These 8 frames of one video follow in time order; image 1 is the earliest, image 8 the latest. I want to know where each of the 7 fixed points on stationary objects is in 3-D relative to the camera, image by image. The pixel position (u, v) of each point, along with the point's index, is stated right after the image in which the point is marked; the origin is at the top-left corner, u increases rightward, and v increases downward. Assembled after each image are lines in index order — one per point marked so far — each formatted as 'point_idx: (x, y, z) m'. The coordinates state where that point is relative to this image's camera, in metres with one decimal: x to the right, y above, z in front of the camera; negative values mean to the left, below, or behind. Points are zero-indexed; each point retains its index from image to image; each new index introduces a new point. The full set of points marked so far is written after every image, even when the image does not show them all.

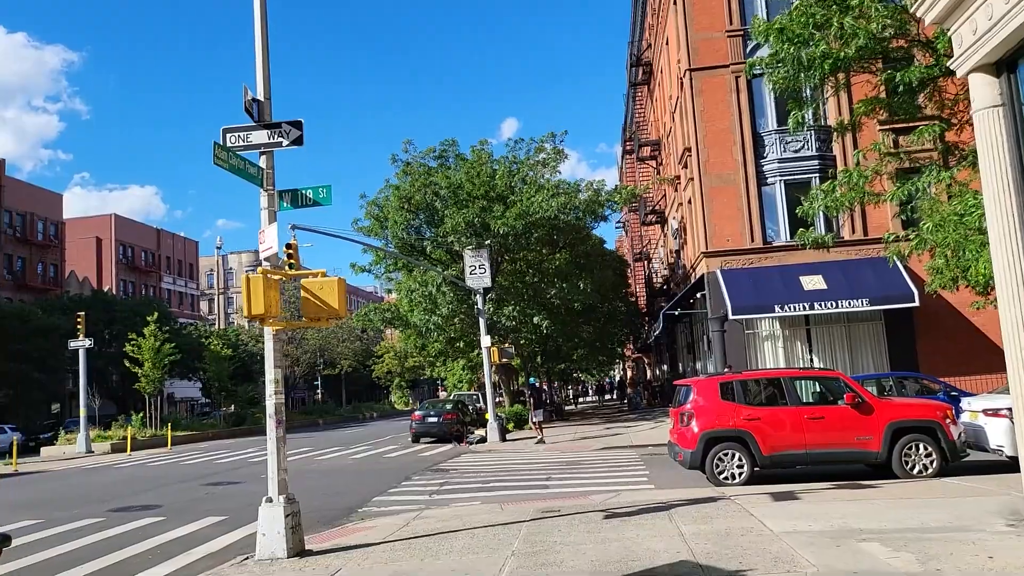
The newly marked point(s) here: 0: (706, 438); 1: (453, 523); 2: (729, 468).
0: (+2.9, -2.2, +11.5) m
1: (-0.7, -2.8, +9.4) m
2: (+3.2, -2.7, +11.5) m
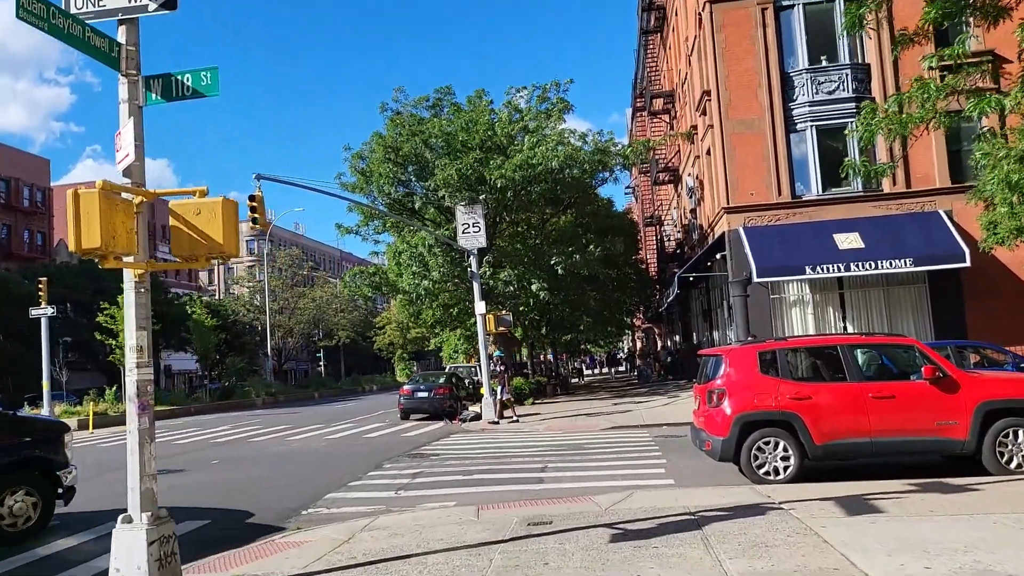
0: (+2.6, -1.6, +9.1) m
1: (-0.9, -2.3, +7.0) m
2: (+3.0, -2.0, +9.0) m
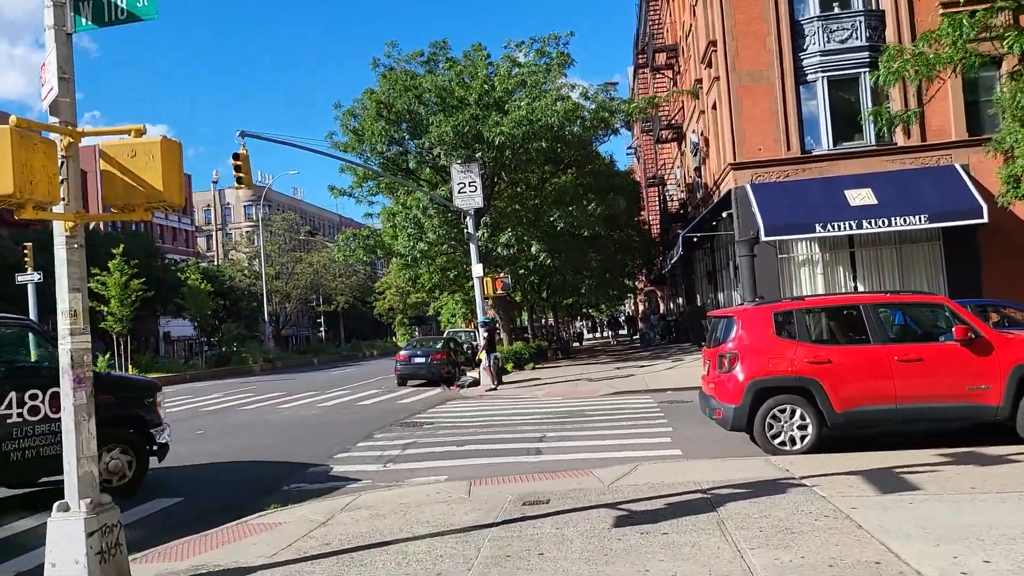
0: (+2.6, -1.1, +8.4) m
1: (-1.0, -1.9, +6.4) m
2: (+2.9, -1.6, +8.4) m
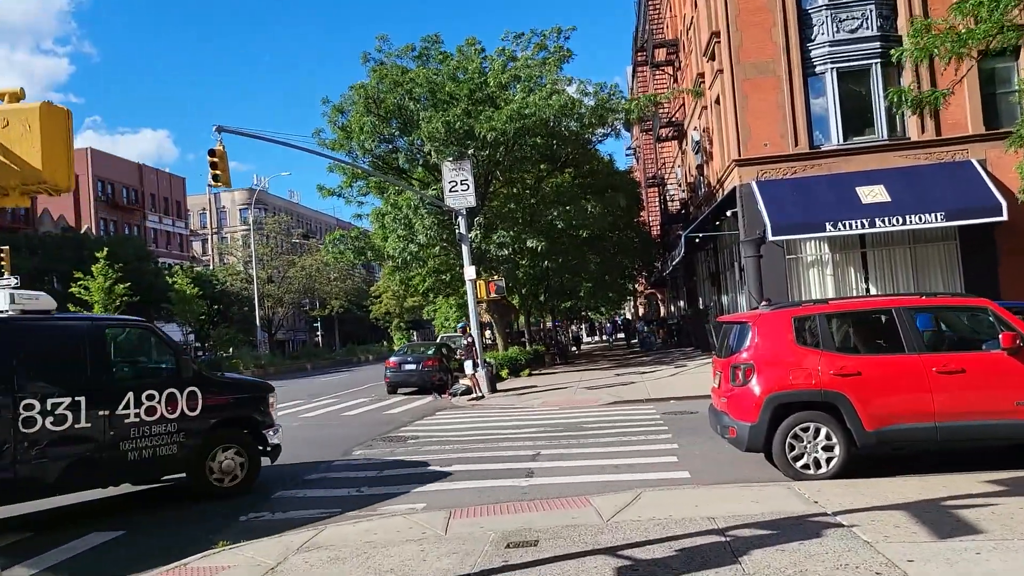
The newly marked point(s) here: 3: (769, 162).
0: (+2.5, -1.1, +7.4) m
1: (-1.1, -1.9, +5.4) m
2: (+2.8, -1.6, +7.4) m
3: (+6.5, +3.1, +19.6) m
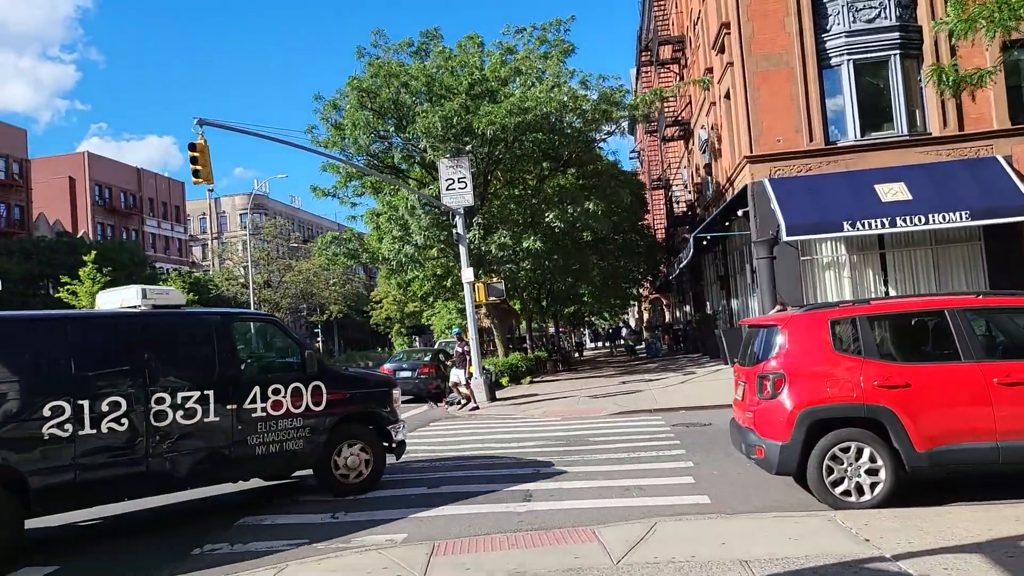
0: (+2.4, -1.1, +6.4) m
1: (-1.2, -1.9, +4.4) m
2: (+2.8, -1.6, +6.4) m
3: (+6.4, +3.1, +18.6) m
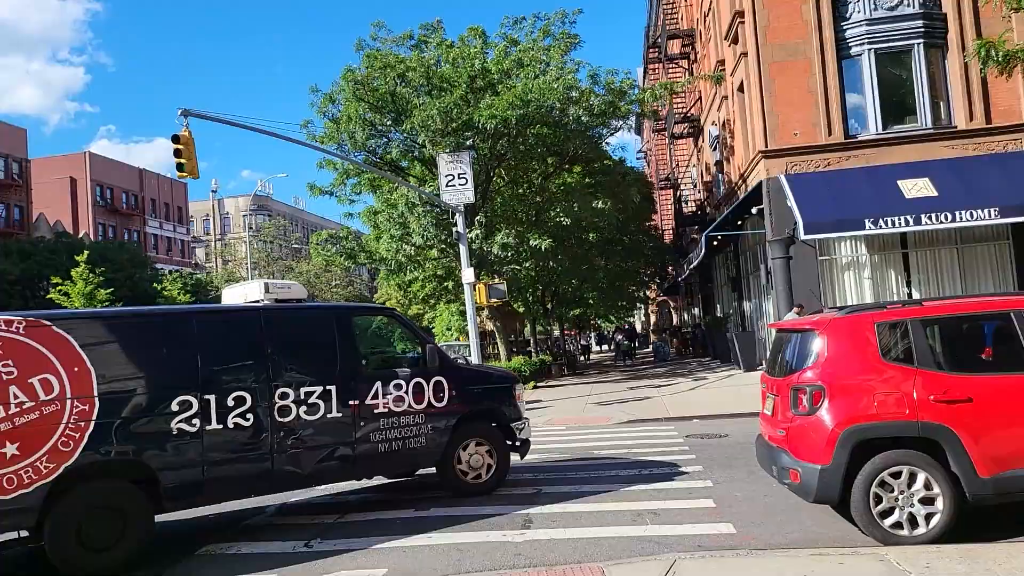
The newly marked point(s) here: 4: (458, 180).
0: (+2.4, -1.1, +5.5) m
1: (-1.2, -1.9, +3.5) m
2: (+2.7, -1.6, +5.5) m
3: (+6.5, +3.0, +17.7) m
4: (-1.3, +2.5, +18.5) m
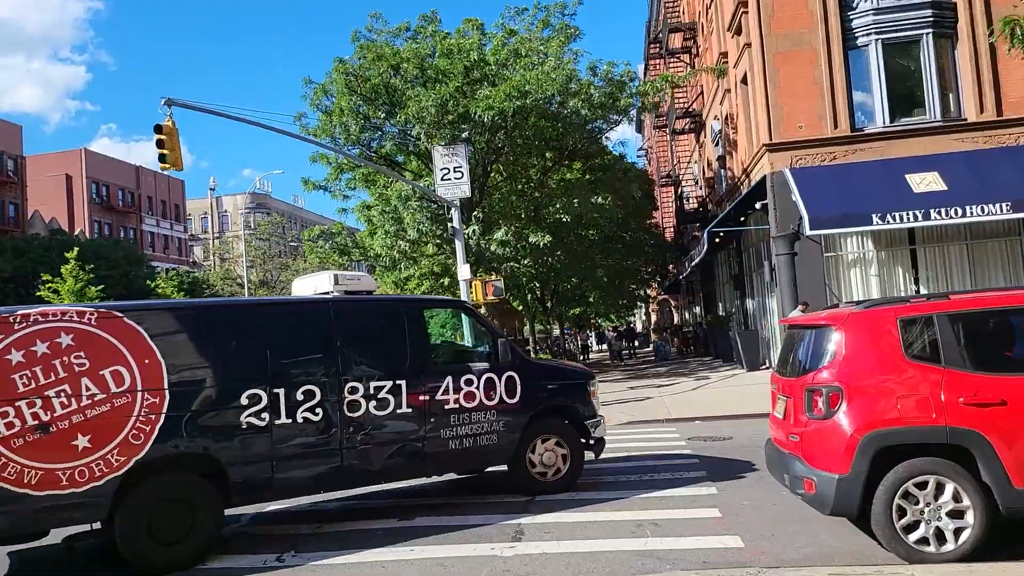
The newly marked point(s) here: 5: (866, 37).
0: (+2.3, -1.0, +5.0) m
1: (-1.3, -1.8, +3.0) m
2: (+2.6, -1.5, +5.0) m
3: (+6.4, +3.1, +17.2) m
4: (-1.3, +2.6, +18.0) m
5: (+7.9, +5.6, +17.5) m
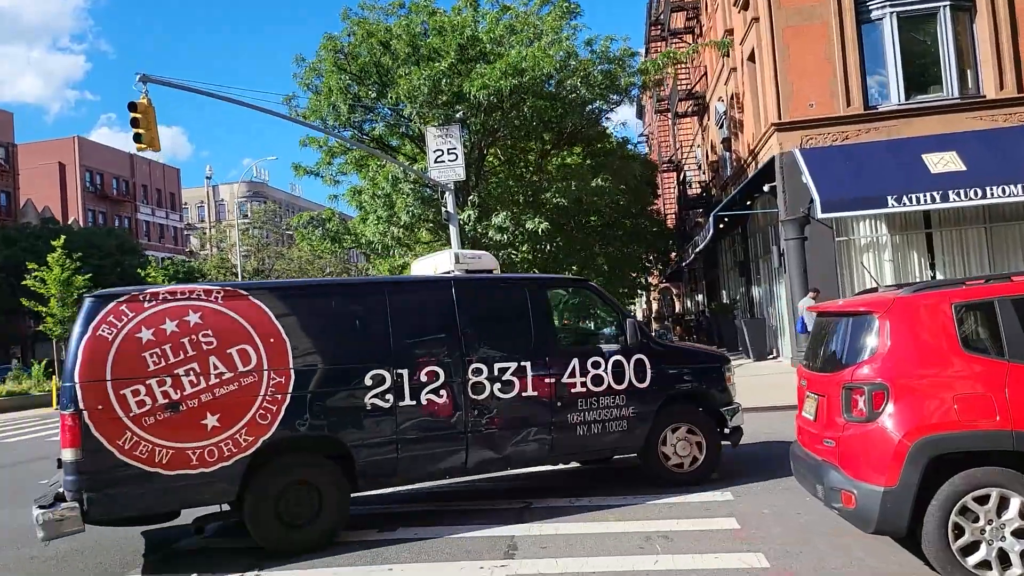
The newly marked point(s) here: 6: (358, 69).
0: (+2.2, -0.9, +4.2) m
1: (-1.4, -1.7, +2.3) m
2: (+2.6, -1.4, +4.2) m
3: (+6.4, +3.4, +16.4) m
4: (-1.4, +2.9, +17.2) m
5: (+7.8, +5.9, +16.6) m
6: (-3.8, +5.4, +19.5) m
